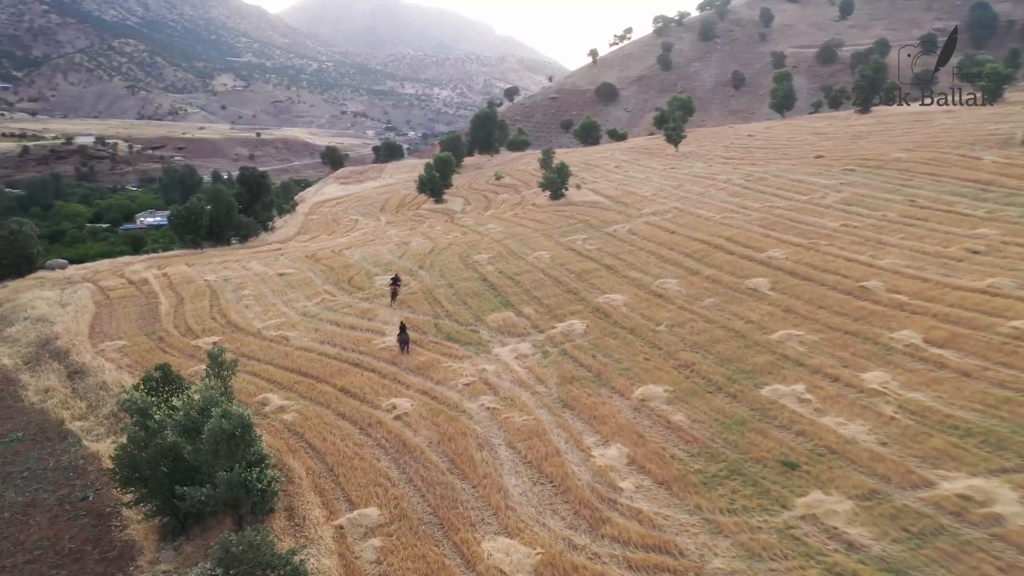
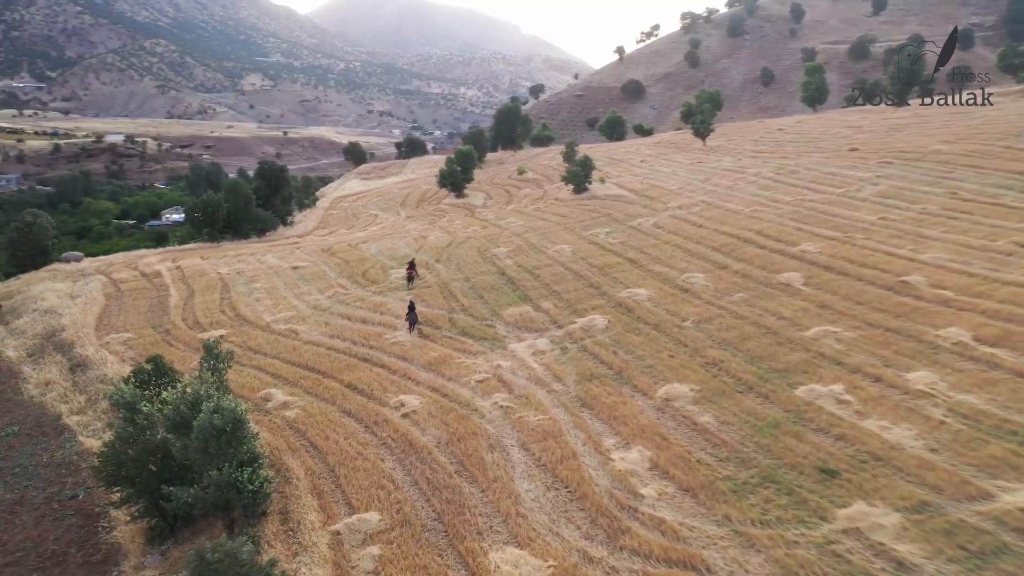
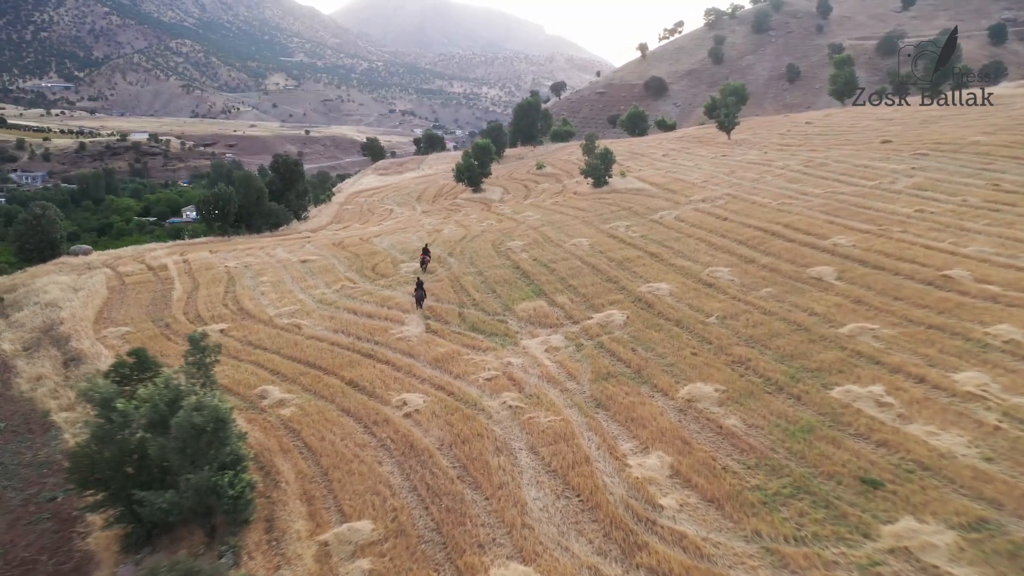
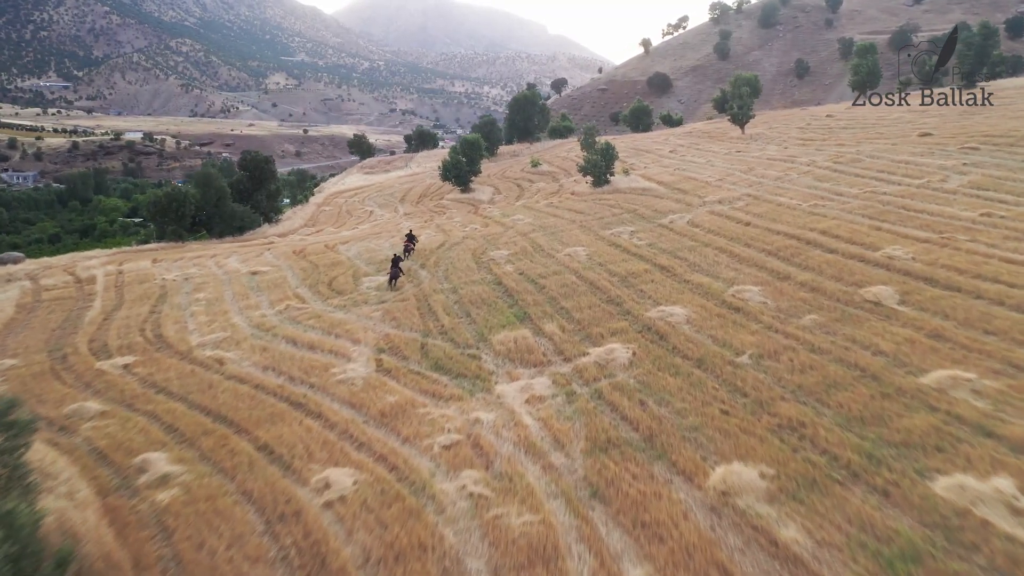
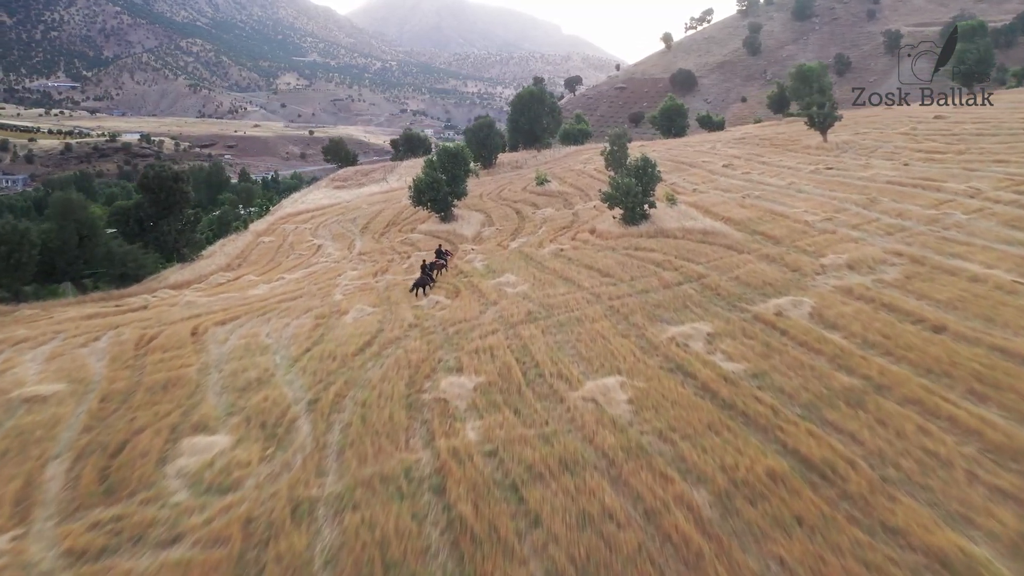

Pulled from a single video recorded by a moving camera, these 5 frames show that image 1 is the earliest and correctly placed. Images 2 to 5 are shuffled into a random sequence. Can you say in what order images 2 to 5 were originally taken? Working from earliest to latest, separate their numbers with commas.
2, 3, 4, 5
